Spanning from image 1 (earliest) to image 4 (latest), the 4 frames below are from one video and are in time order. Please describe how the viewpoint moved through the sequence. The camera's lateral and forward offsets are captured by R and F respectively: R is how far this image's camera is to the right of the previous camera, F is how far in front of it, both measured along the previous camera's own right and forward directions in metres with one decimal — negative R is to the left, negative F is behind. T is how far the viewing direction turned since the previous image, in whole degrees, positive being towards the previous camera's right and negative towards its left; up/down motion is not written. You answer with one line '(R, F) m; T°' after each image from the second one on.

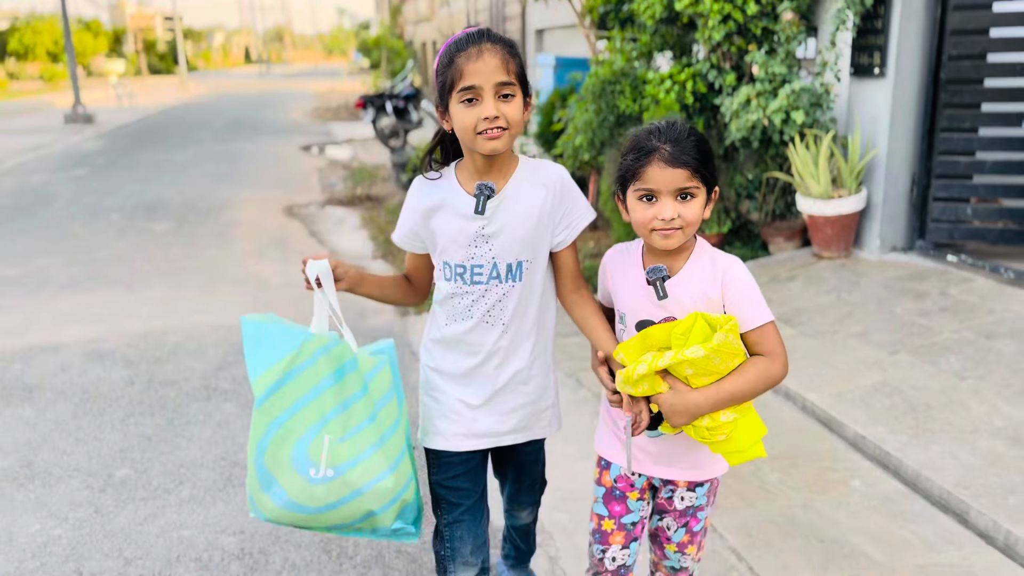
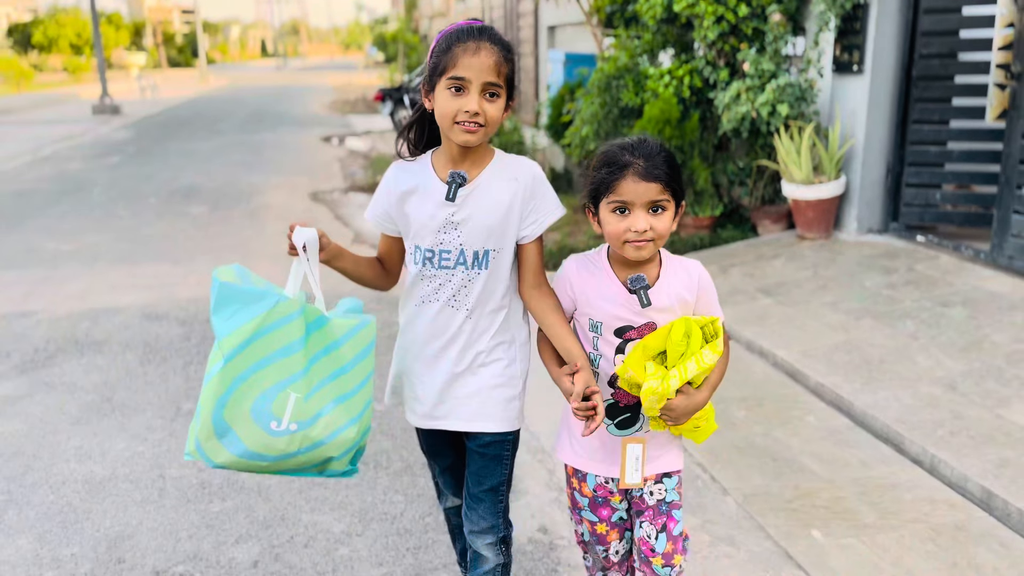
(0.0, -0.5) m; -1°
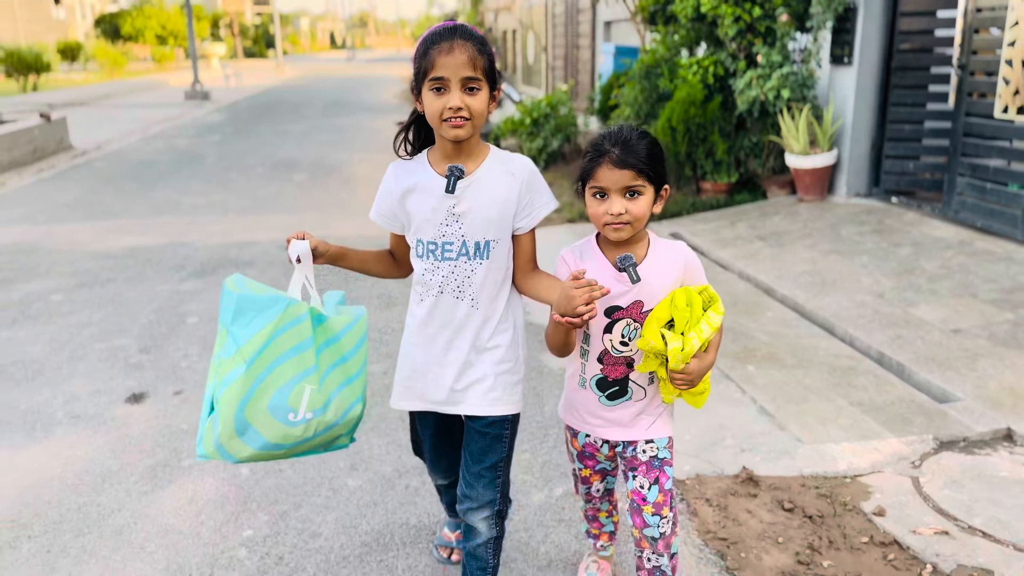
(+0.1, -1.3) m; -4°
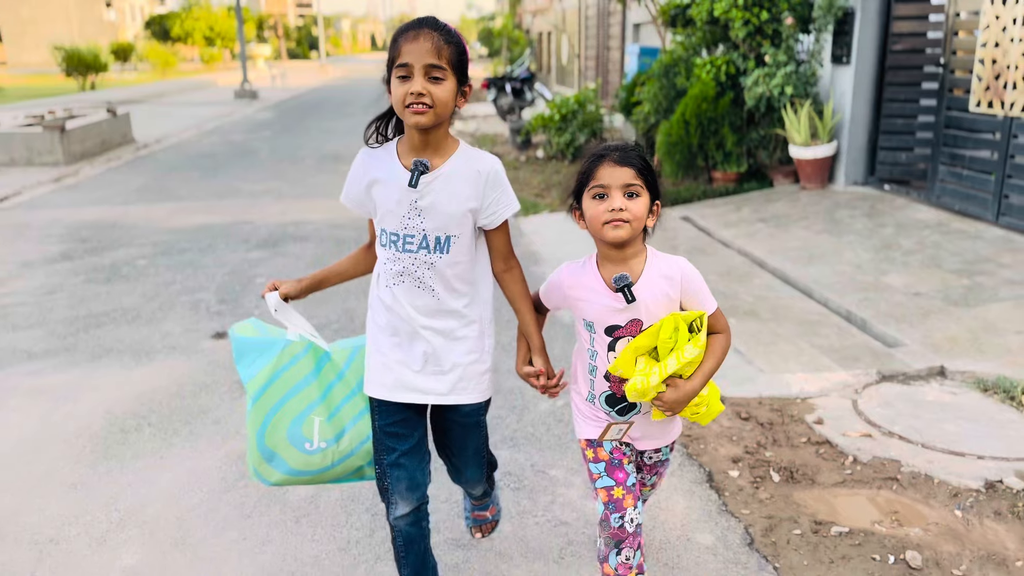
(+0.1, -0.7) m; -2°
